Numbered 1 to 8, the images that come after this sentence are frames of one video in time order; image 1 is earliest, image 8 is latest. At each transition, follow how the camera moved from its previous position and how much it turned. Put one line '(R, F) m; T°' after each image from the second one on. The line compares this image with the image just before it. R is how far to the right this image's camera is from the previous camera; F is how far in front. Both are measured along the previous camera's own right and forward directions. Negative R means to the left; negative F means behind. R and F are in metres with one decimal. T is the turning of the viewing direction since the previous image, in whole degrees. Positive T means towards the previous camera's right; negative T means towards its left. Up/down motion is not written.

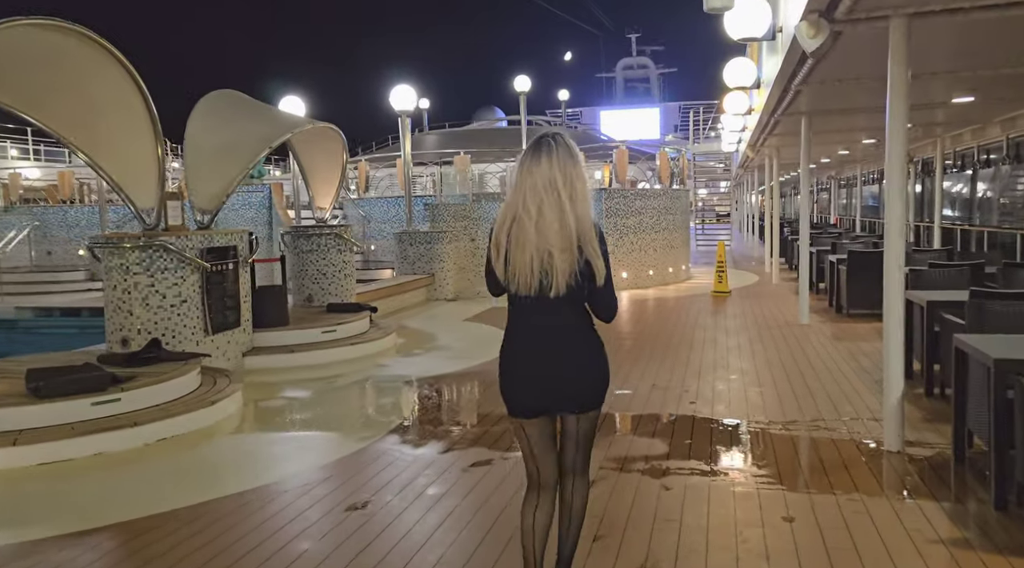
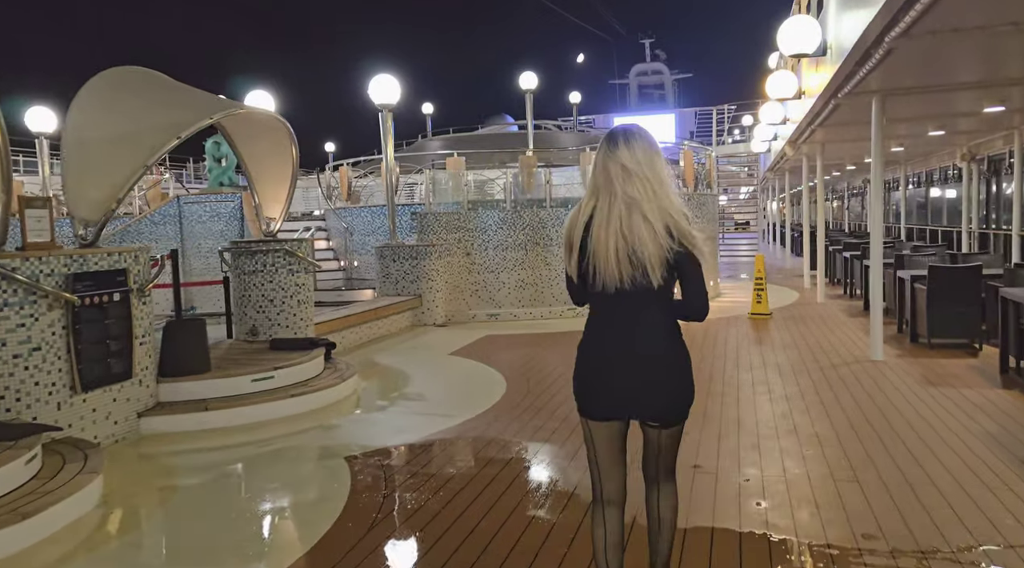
(+0.2, +1.7) m; -1°
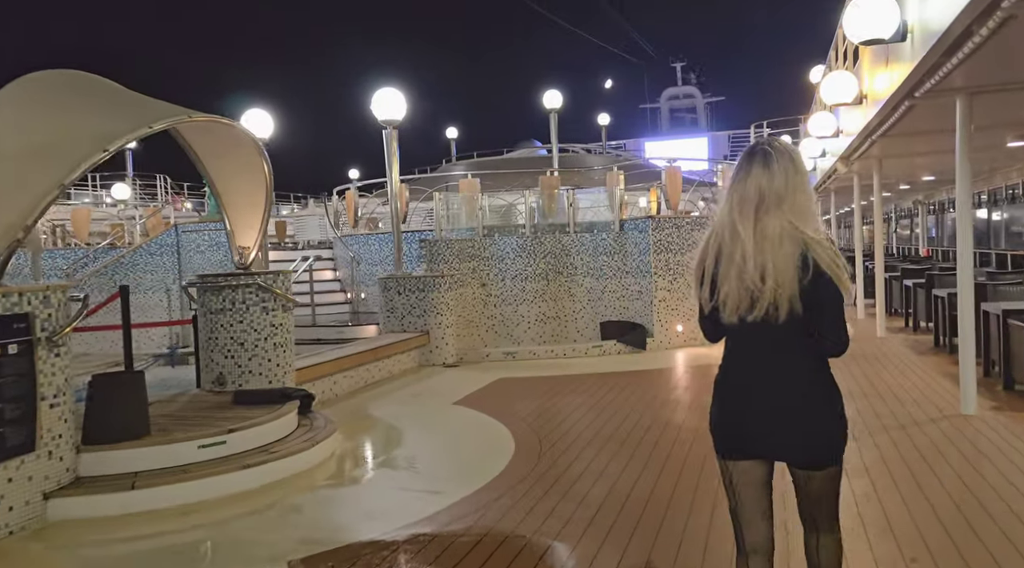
(+0.2, +1.1) m; -3°
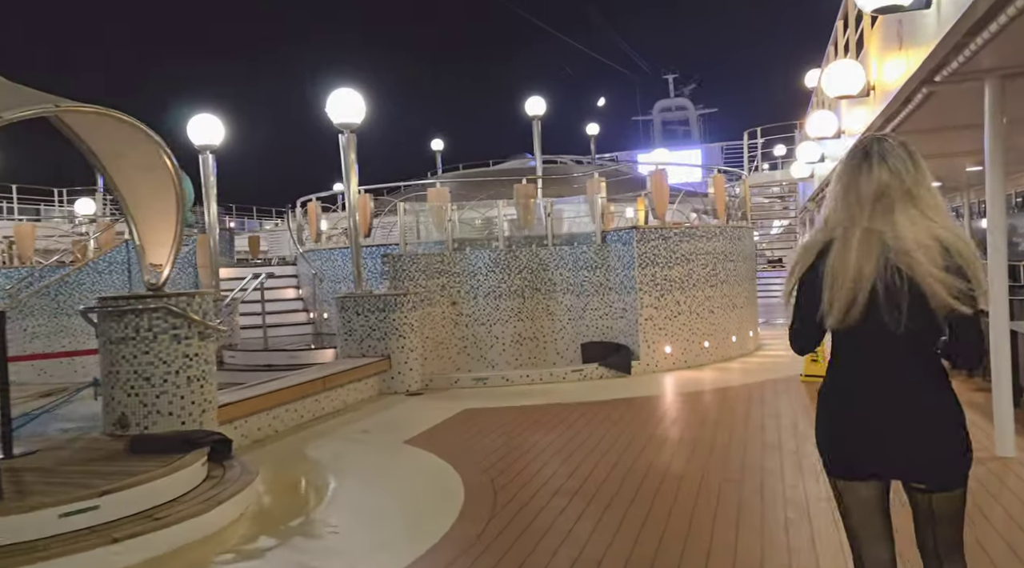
(+0.3, +0.9) m; 0°
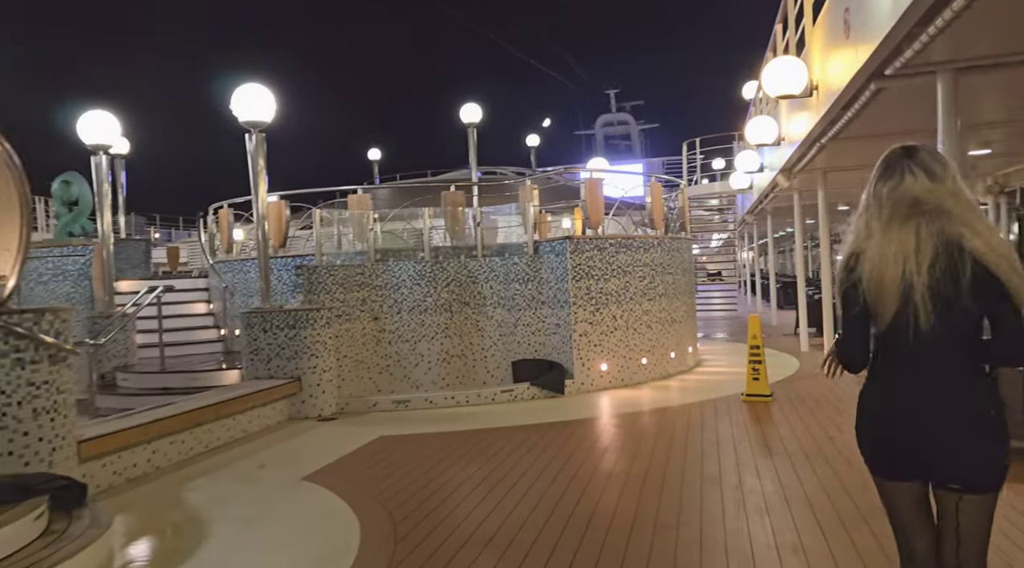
(+0.2, +0.6) m; +4°
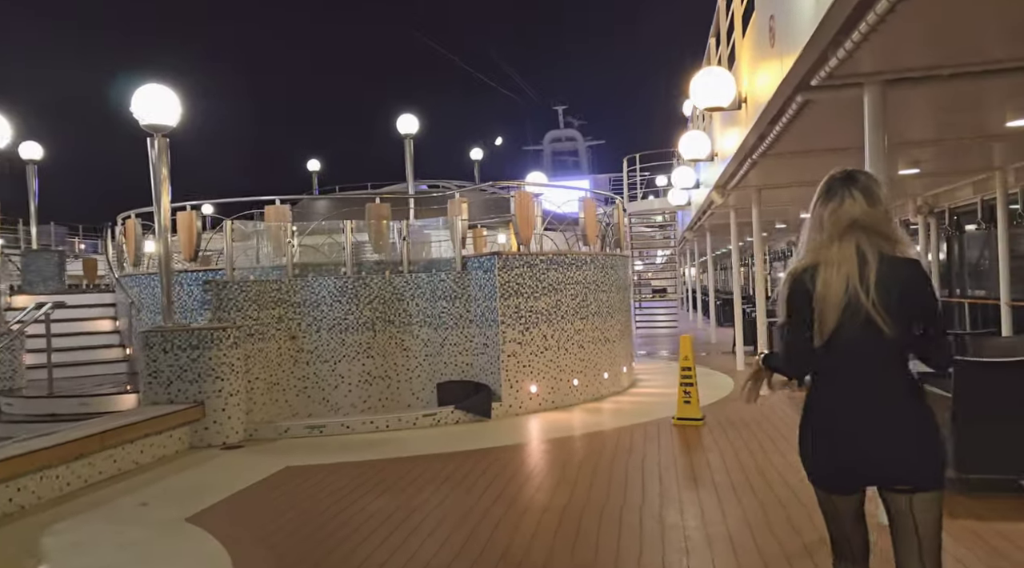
(+0.3, +0.4) m; +4°
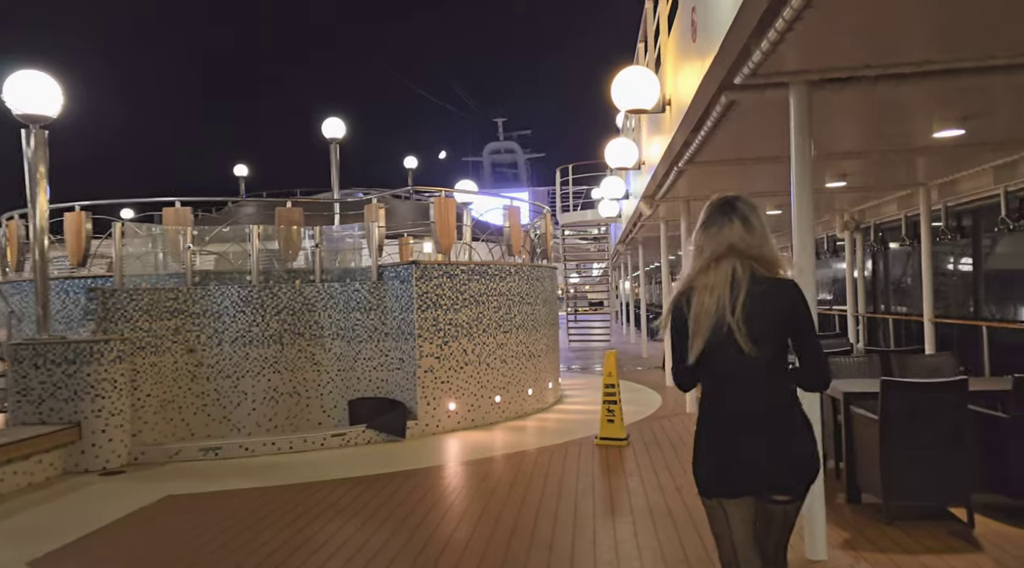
(+0.2, +0.4) m; +5°
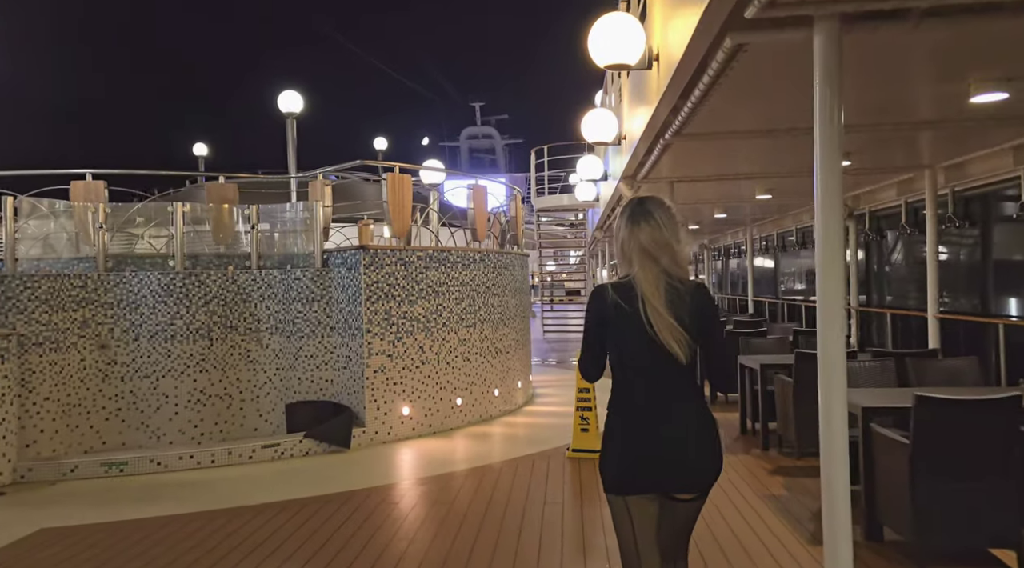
(+0.1, +0.9) m; +2°
